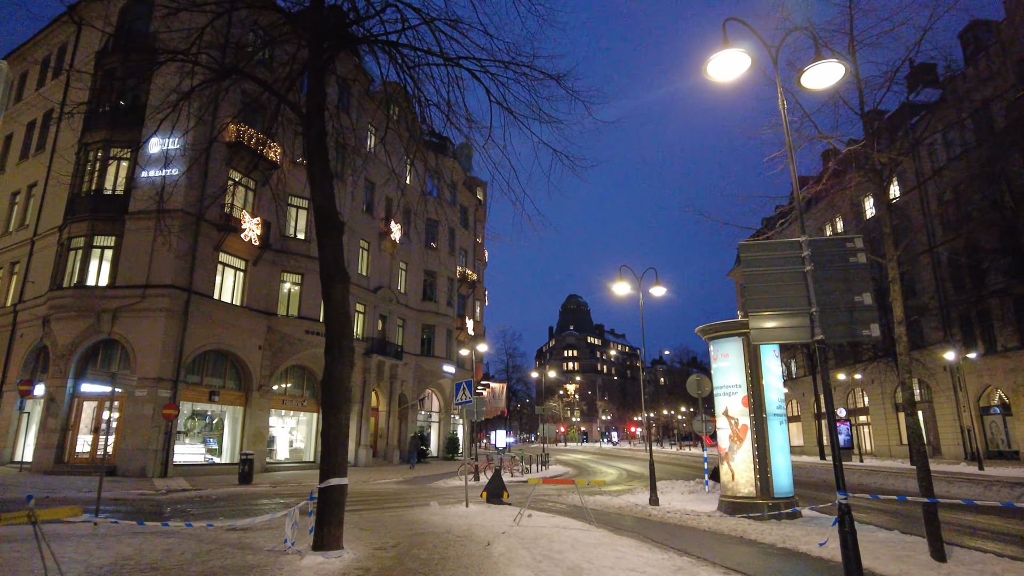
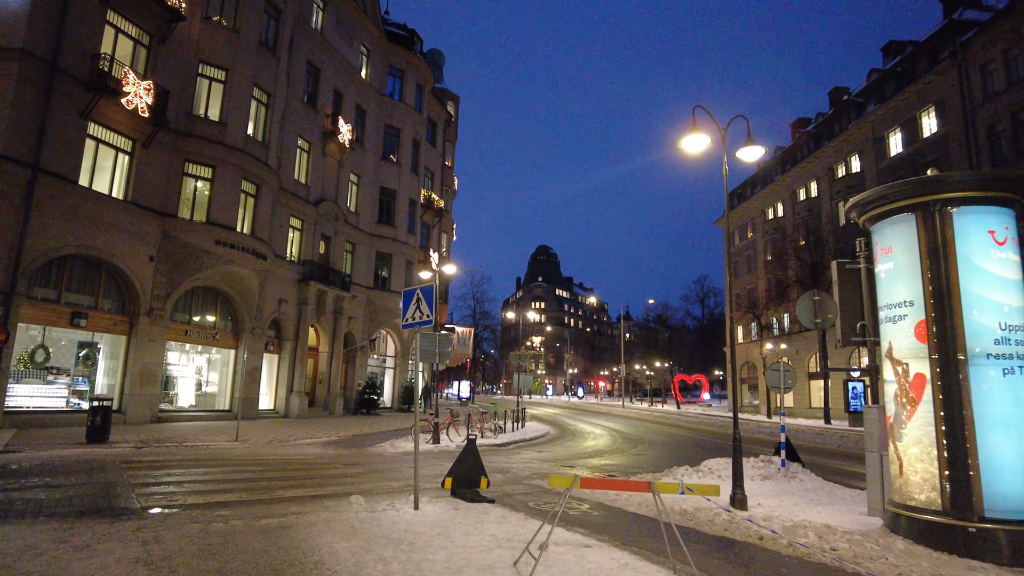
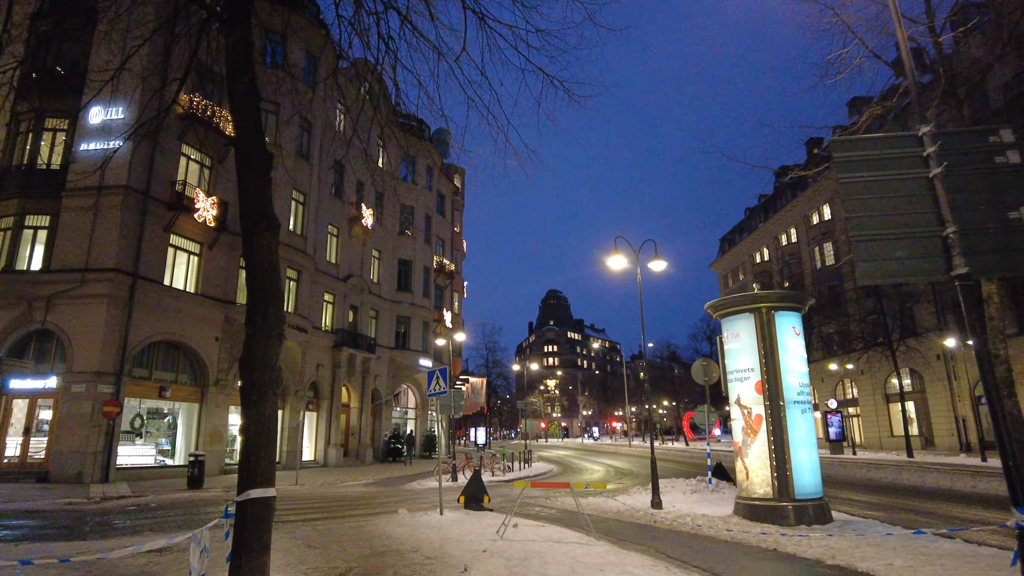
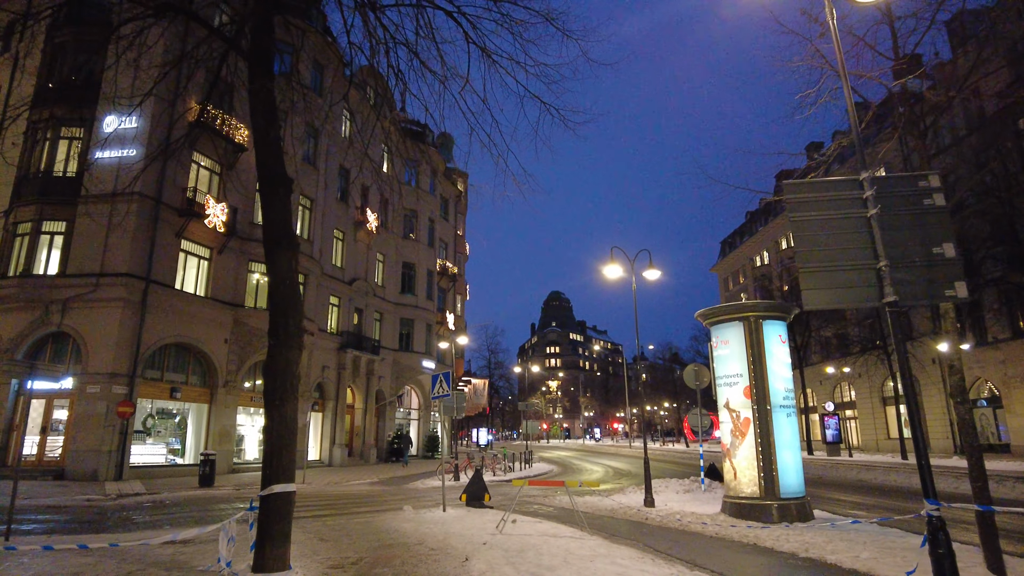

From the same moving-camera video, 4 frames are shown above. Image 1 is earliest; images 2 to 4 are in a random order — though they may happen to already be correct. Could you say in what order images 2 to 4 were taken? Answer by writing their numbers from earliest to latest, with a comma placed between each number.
4, 3, 2
